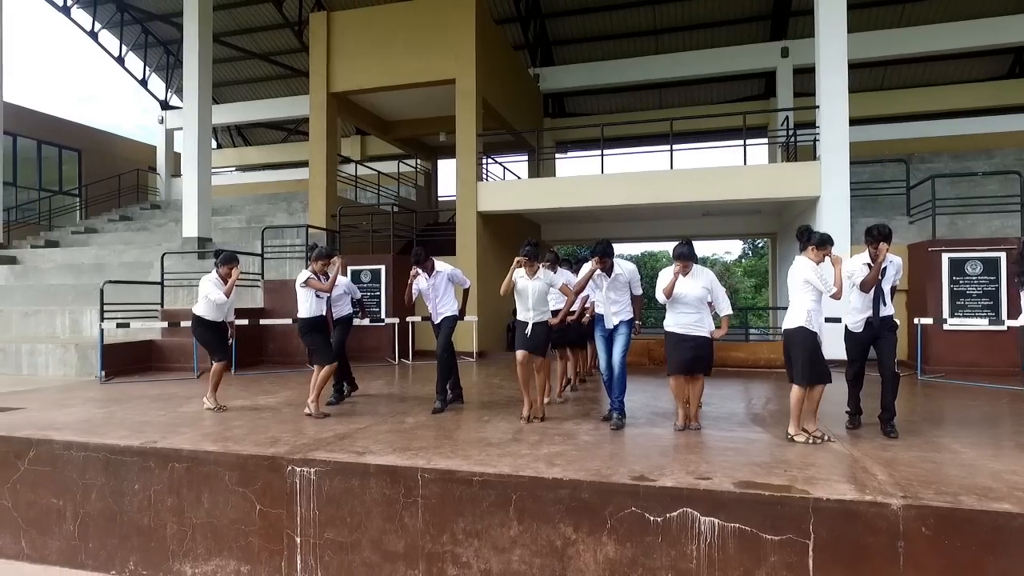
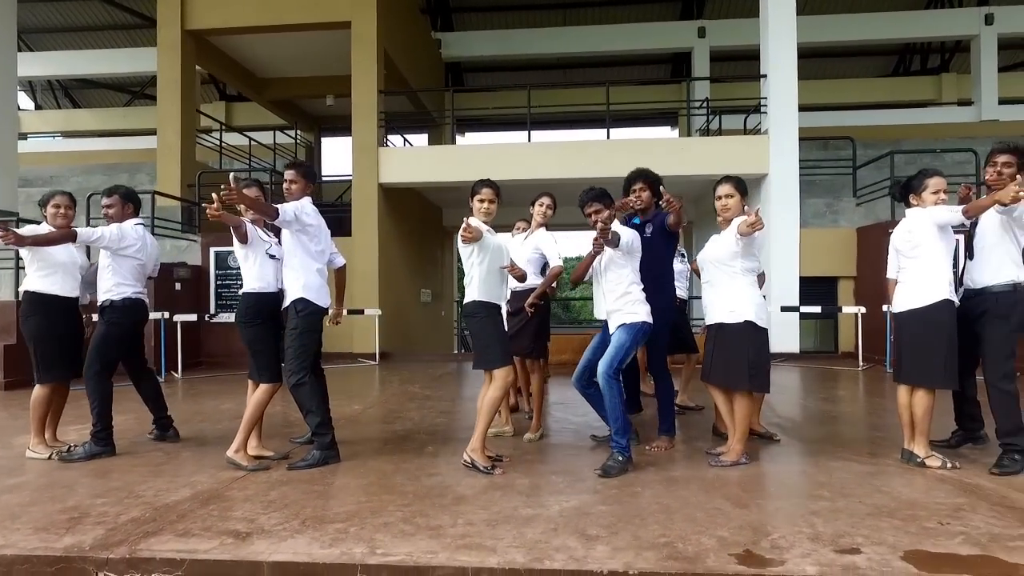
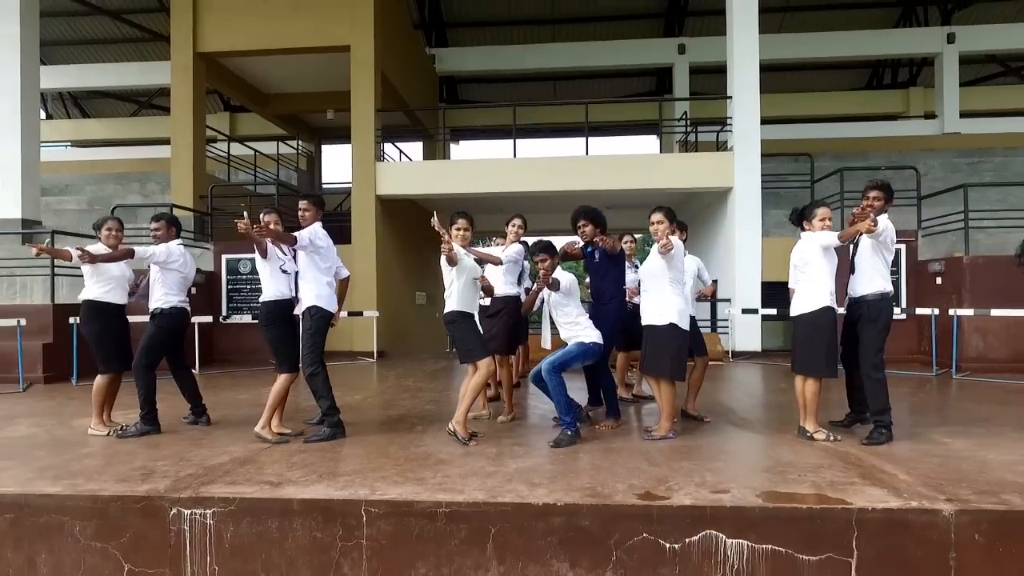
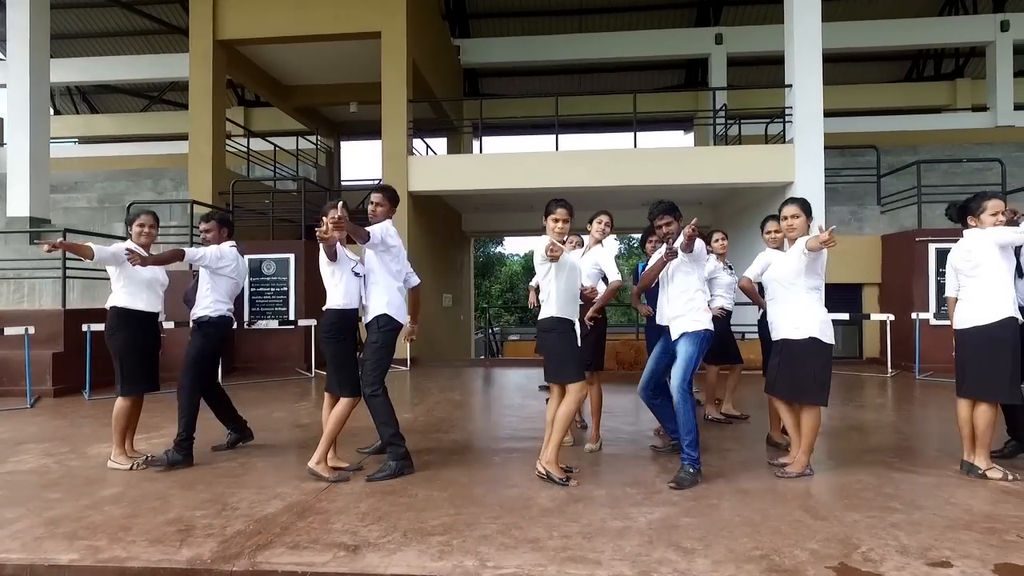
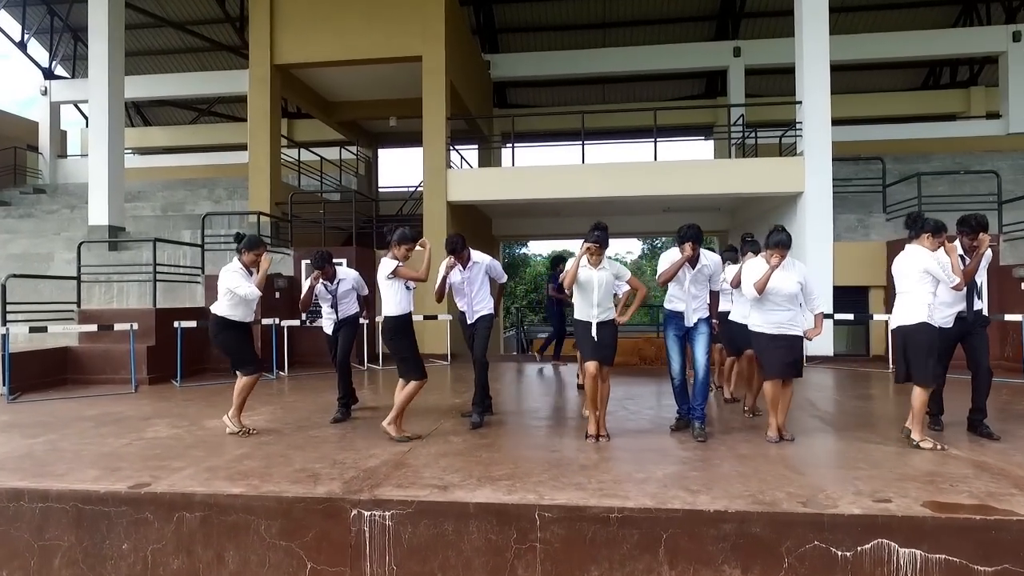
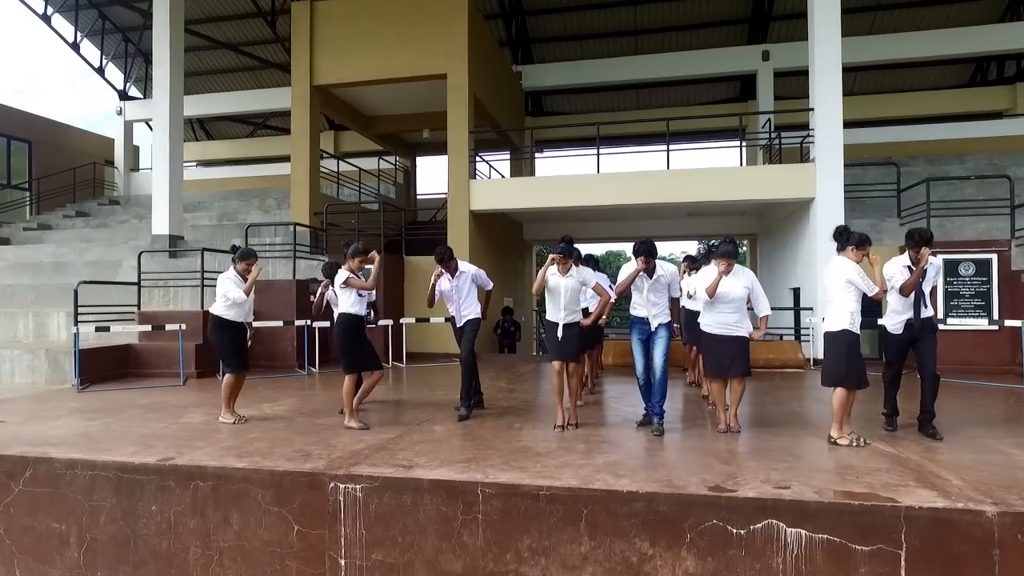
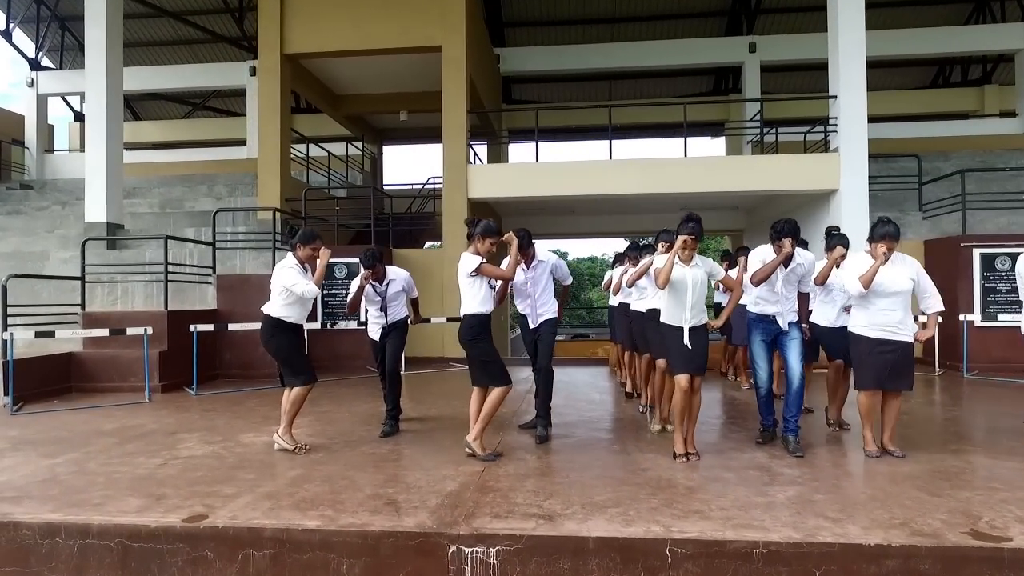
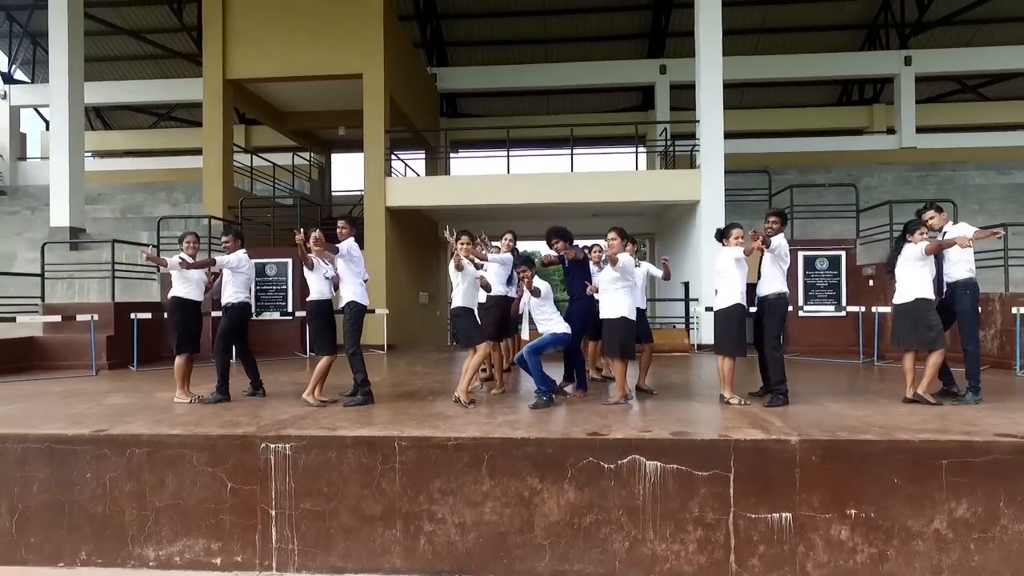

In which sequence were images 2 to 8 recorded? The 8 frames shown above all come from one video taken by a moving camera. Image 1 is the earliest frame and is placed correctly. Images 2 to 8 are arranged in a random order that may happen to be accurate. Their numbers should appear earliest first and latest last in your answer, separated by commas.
6, 5, 7, 4, 2, 3, 8
